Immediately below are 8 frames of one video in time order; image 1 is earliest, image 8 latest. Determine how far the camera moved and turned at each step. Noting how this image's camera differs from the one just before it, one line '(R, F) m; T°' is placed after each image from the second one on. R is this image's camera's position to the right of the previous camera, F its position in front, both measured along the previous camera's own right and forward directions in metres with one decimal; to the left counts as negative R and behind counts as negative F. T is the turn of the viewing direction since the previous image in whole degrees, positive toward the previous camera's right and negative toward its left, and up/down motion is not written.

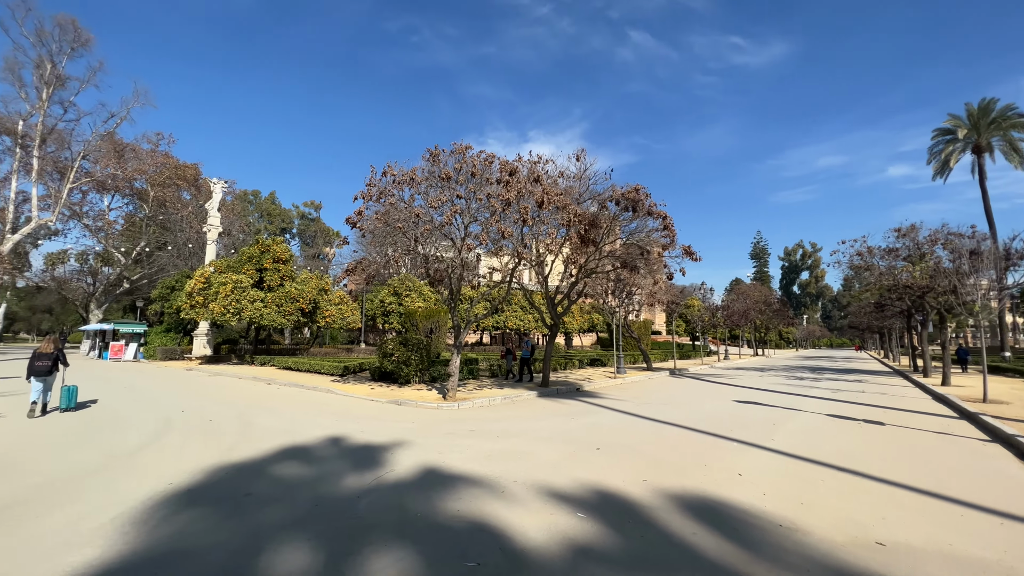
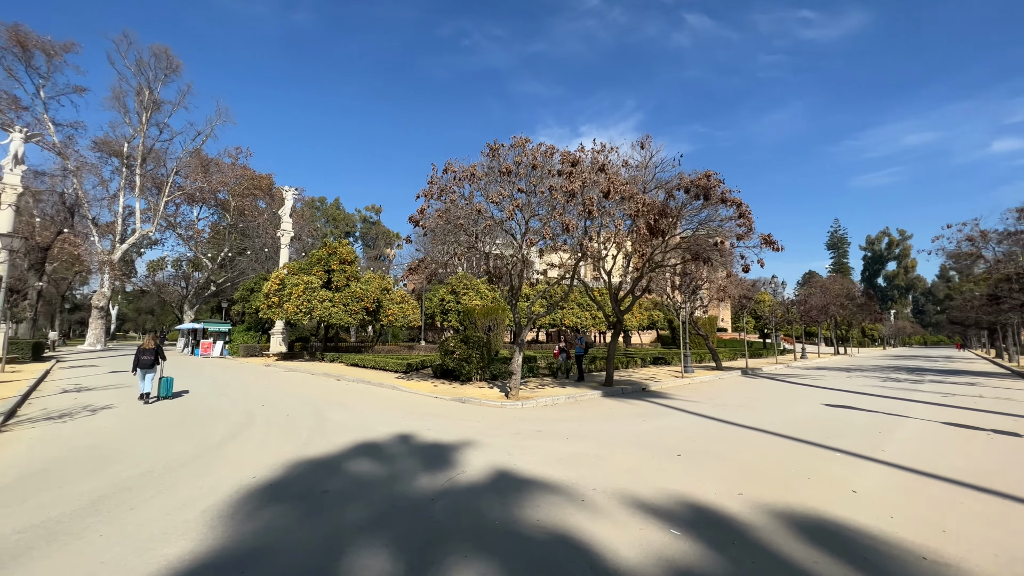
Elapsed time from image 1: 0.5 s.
(-0.3, +0.3) m; -7°
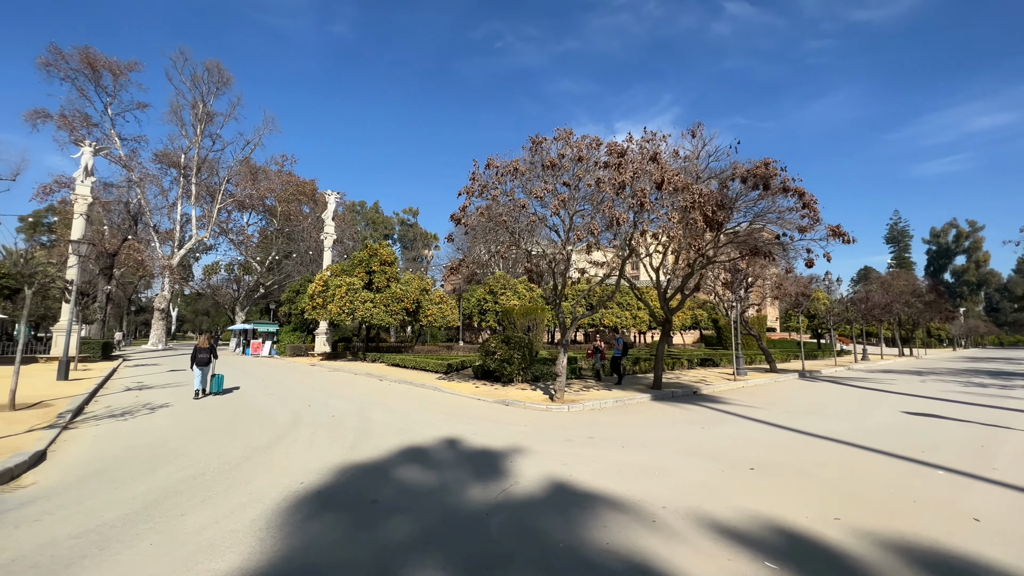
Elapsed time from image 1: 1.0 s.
(-0.3, +0.4) m; -5°
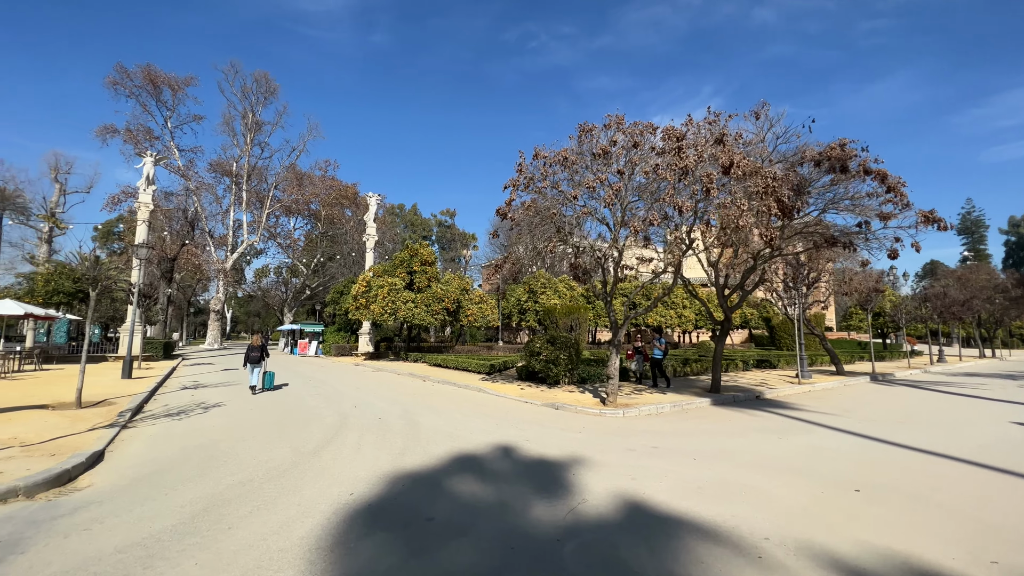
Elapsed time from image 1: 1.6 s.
(-0.3, +0.6) m; -5°
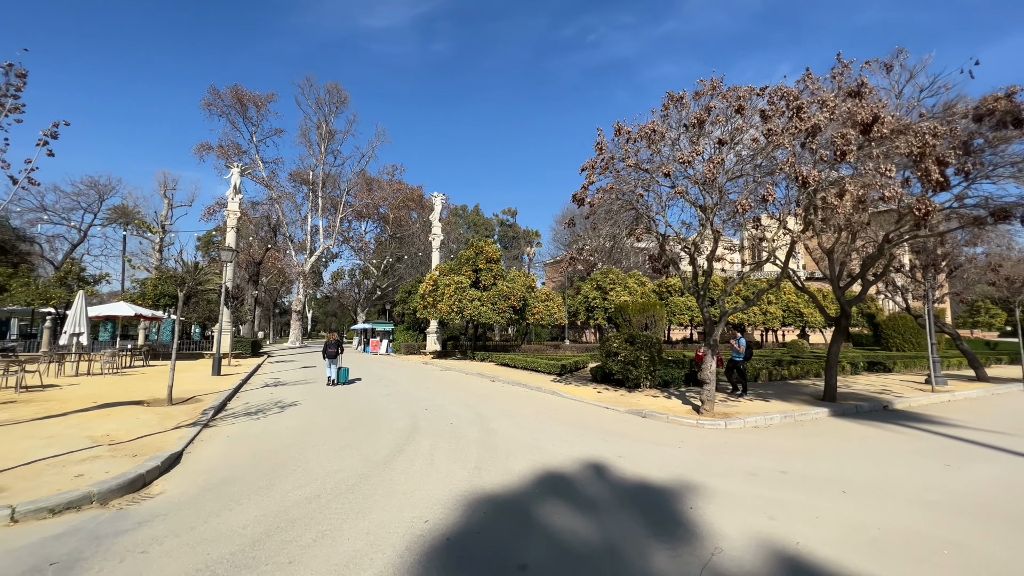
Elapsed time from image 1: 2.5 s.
(-0.4, +1.0) m; -8°
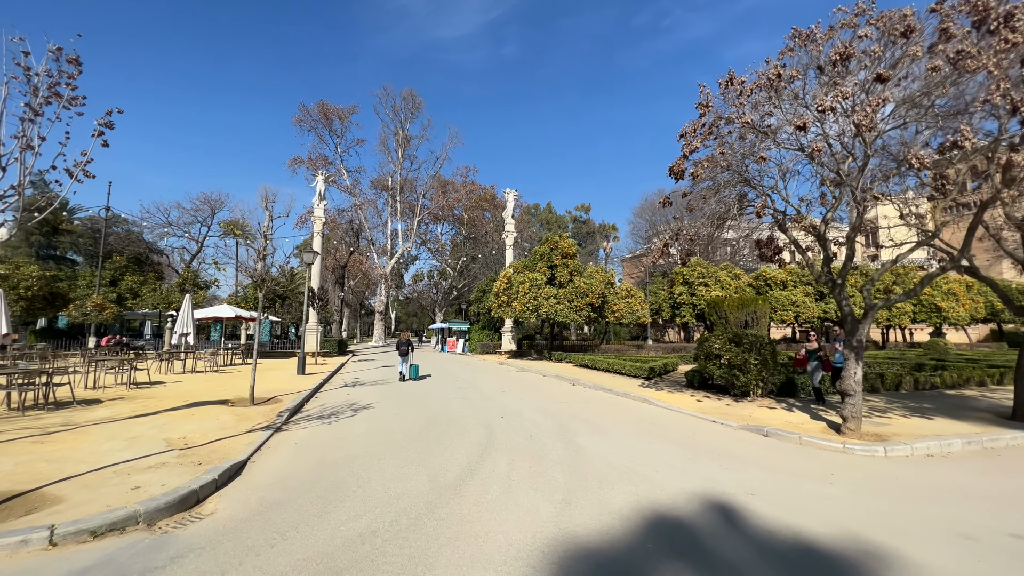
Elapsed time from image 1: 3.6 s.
(-0.2, +1.2) m; -10°
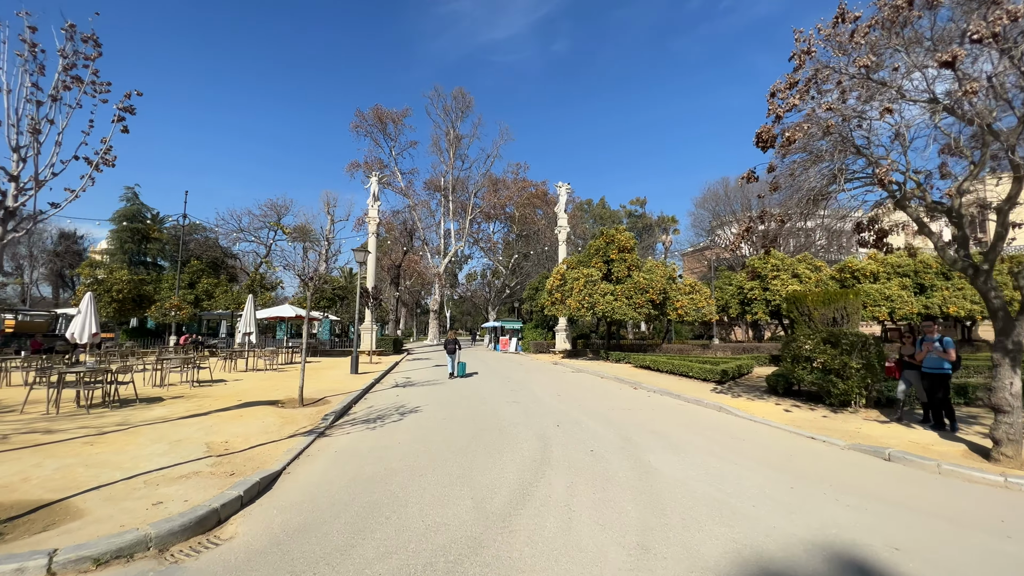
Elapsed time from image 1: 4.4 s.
(0.0, +1.0) m; -7°
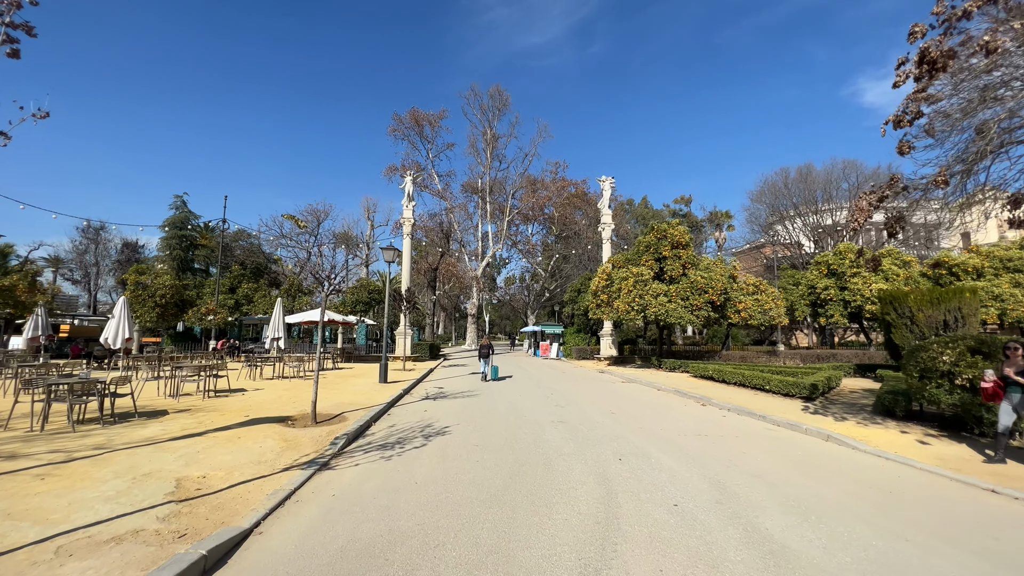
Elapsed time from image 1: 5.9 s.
(-0.1, +1.8) m; -5°
